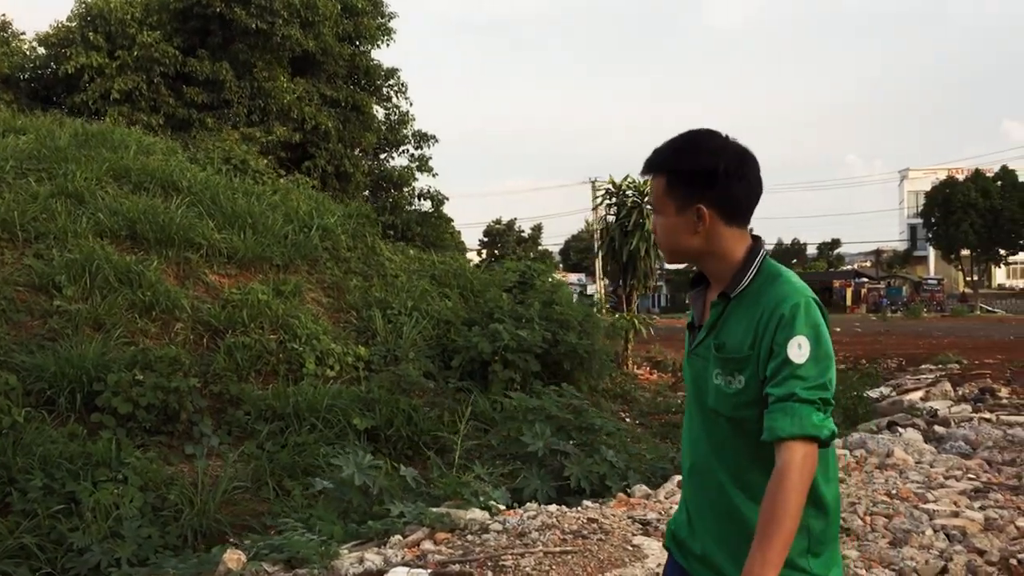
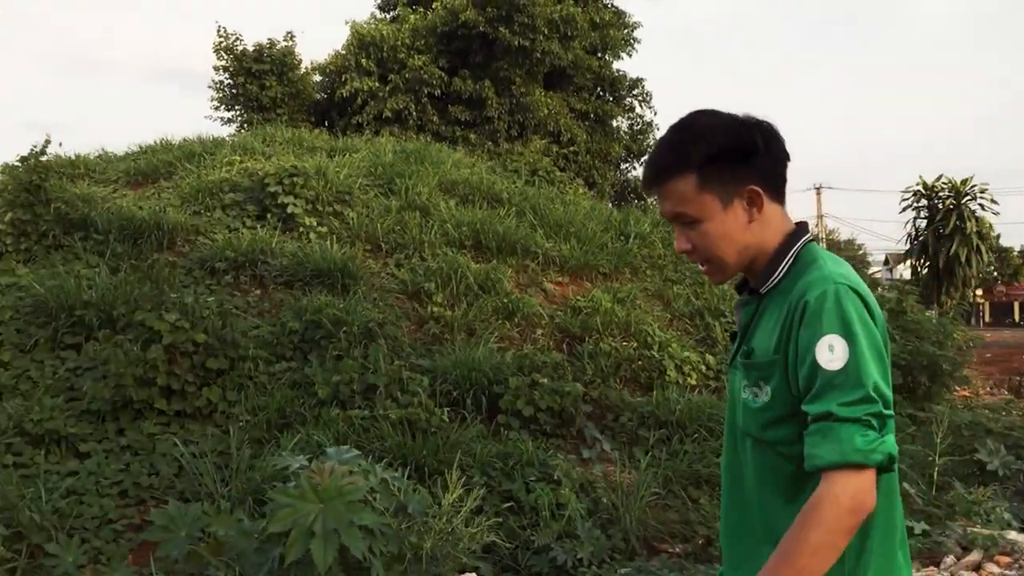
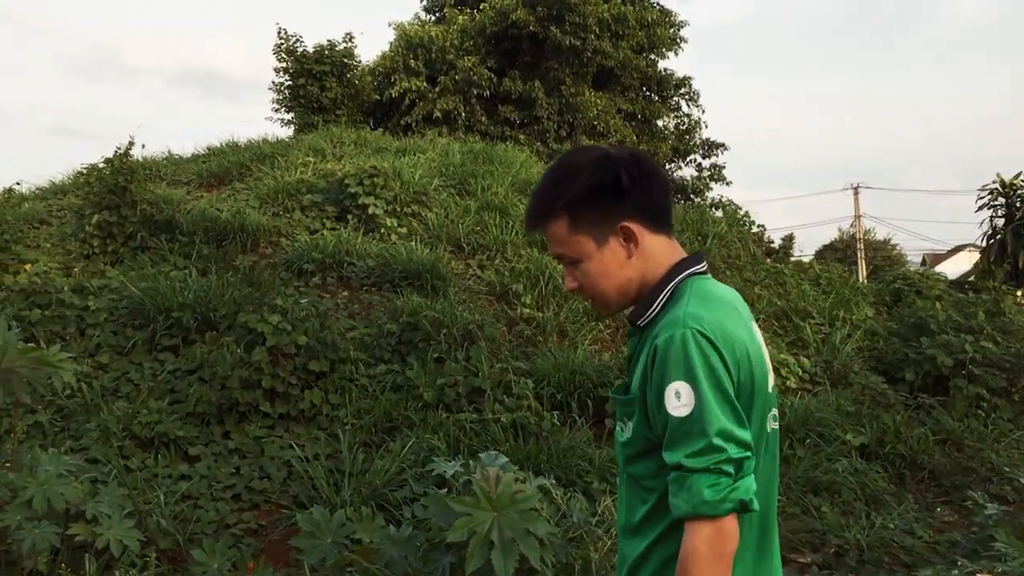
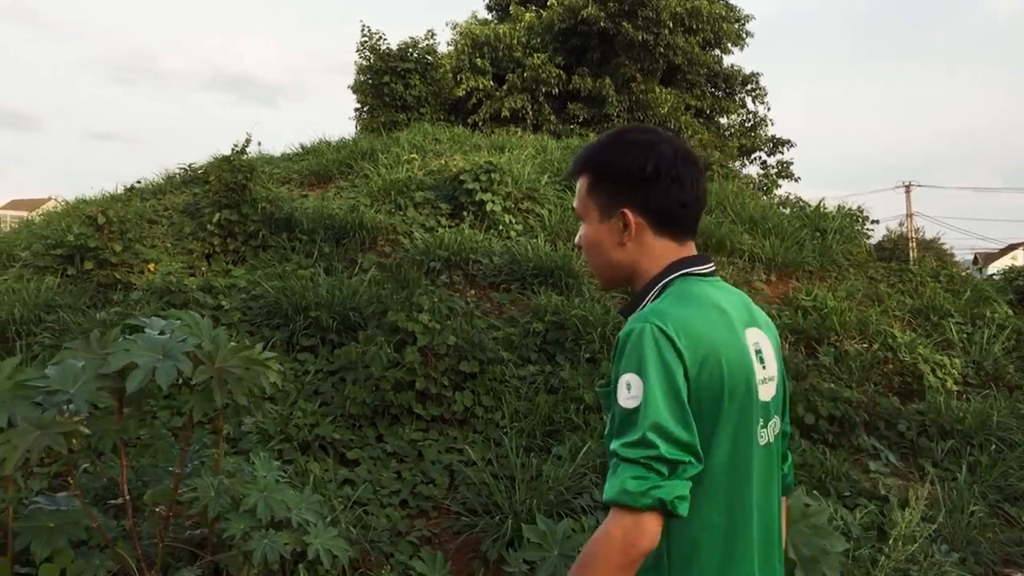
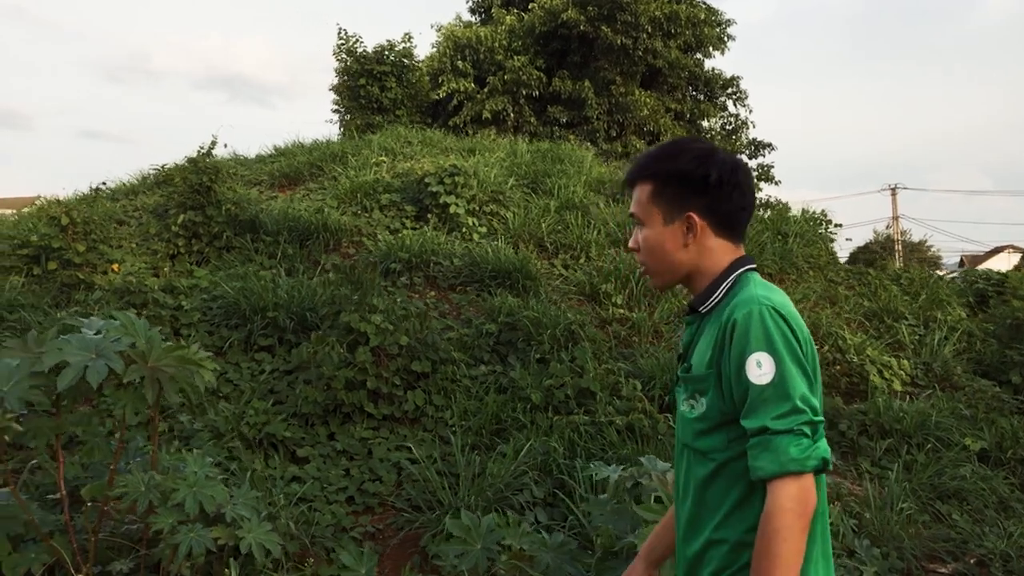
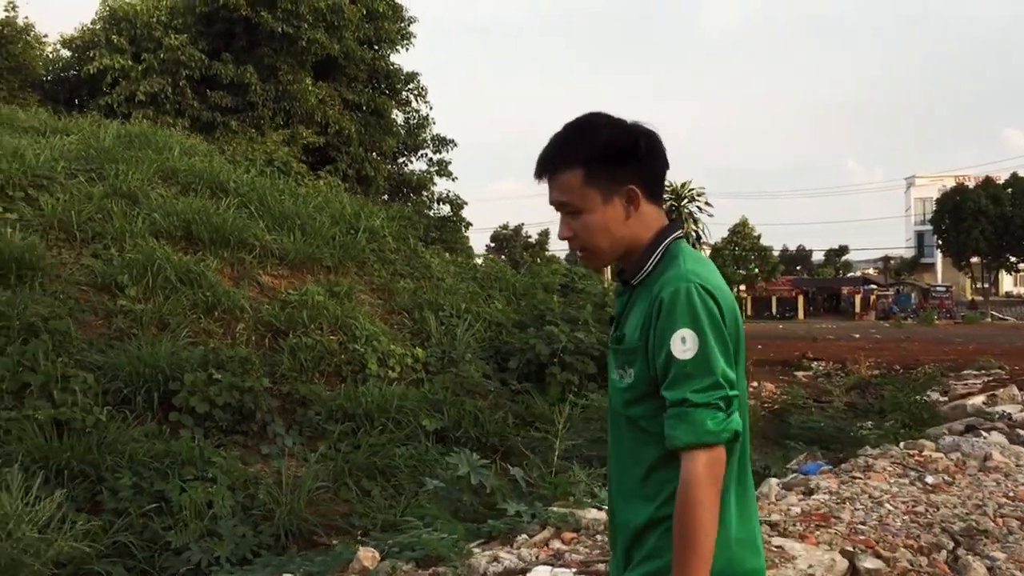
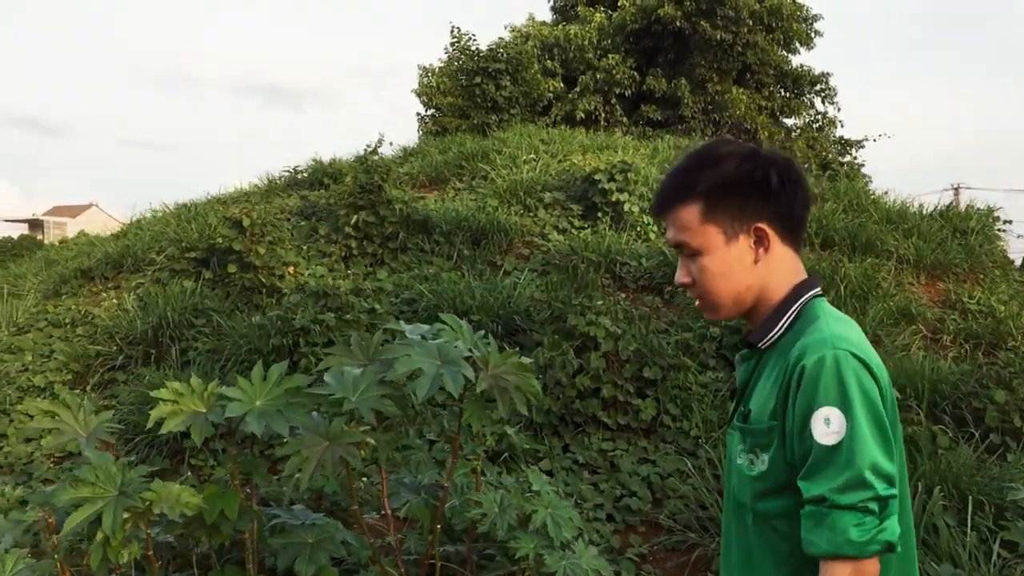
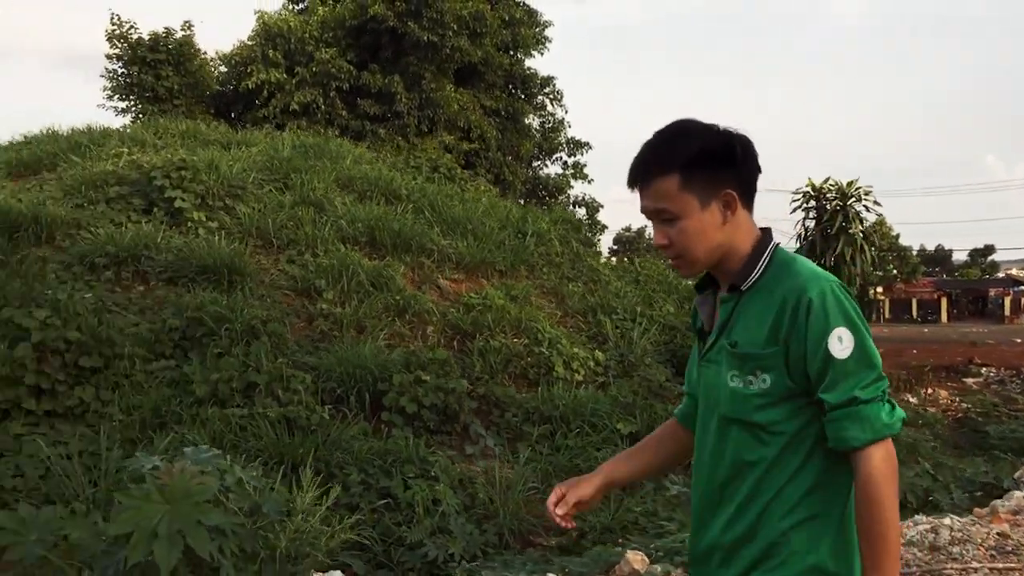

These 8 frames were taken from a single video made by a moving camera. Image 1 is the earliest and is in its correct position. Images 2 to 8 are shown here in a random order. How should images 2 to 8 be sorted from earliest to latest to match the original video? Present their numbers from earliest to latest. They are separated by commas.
6, 8, 2, 3, 5, 4, 7
